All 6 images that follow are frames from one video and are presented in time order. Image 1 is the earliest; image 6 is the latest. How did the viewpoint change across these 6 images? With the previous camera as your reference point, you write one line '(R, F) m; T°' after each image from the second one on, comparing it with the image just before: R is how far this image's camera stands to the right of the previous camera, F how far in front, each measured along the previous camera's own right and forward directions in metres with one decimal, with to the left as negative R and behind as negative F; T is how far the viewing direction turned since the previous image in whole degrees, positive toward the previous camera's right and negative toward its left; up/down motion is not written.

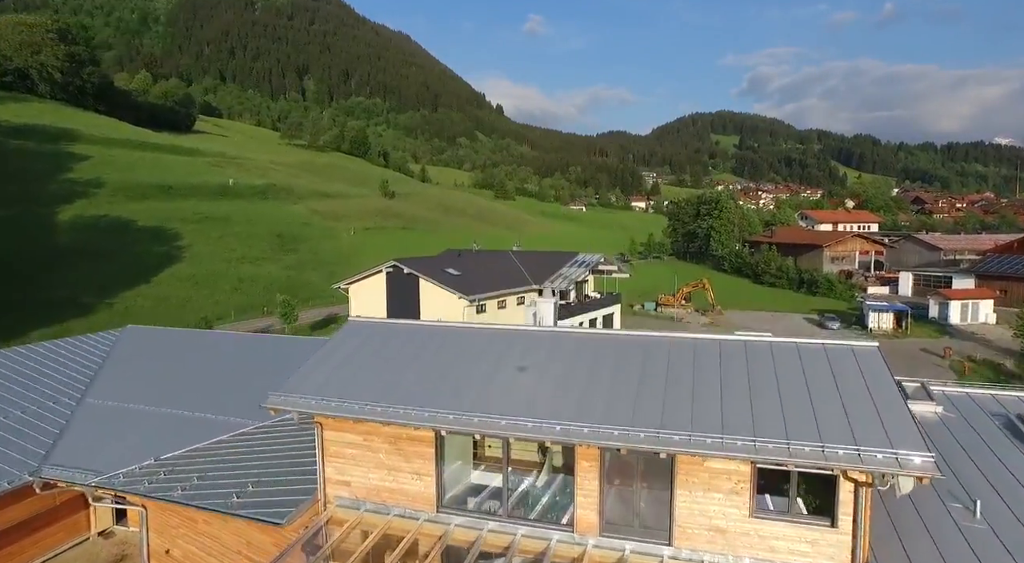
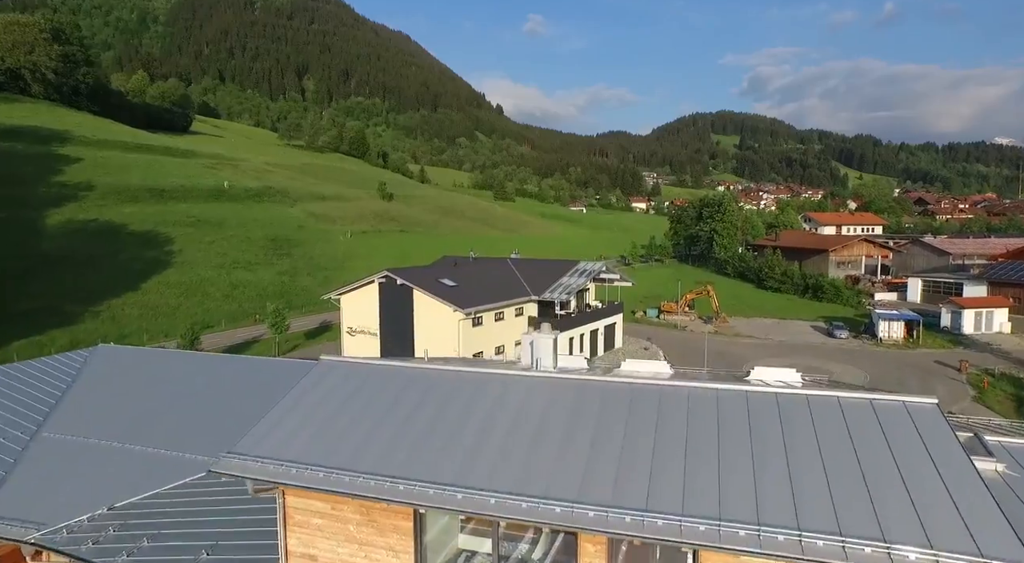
(+0.1, +1.3) m; 0°
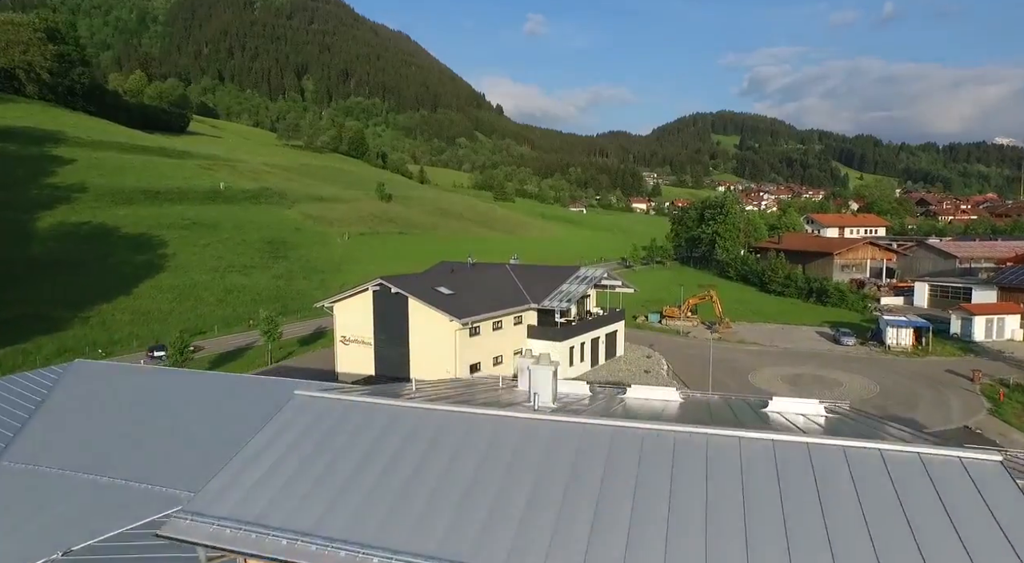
(+0.1, +1.0) m; 0°
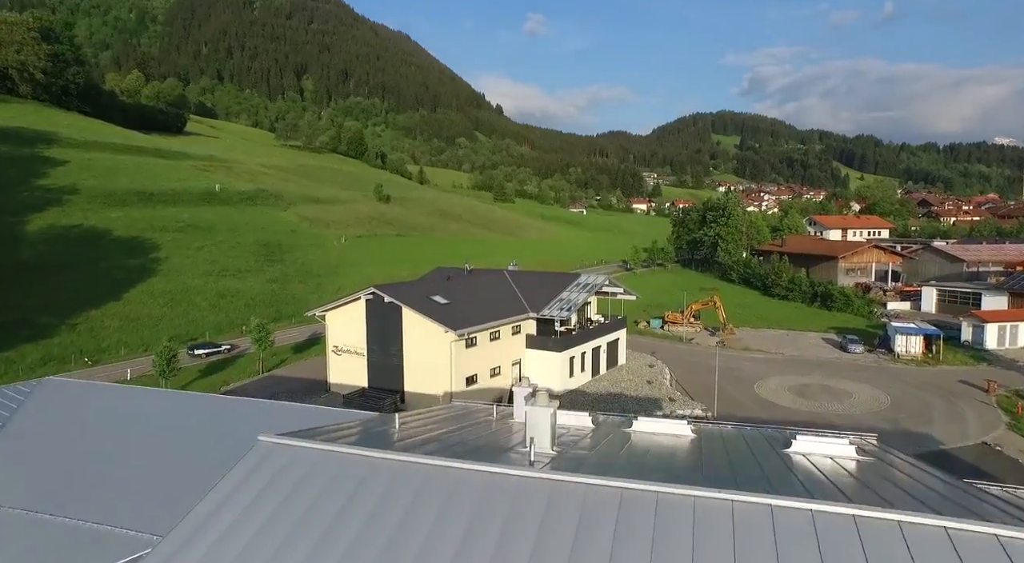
(+0.1, +1.1) m; 0°
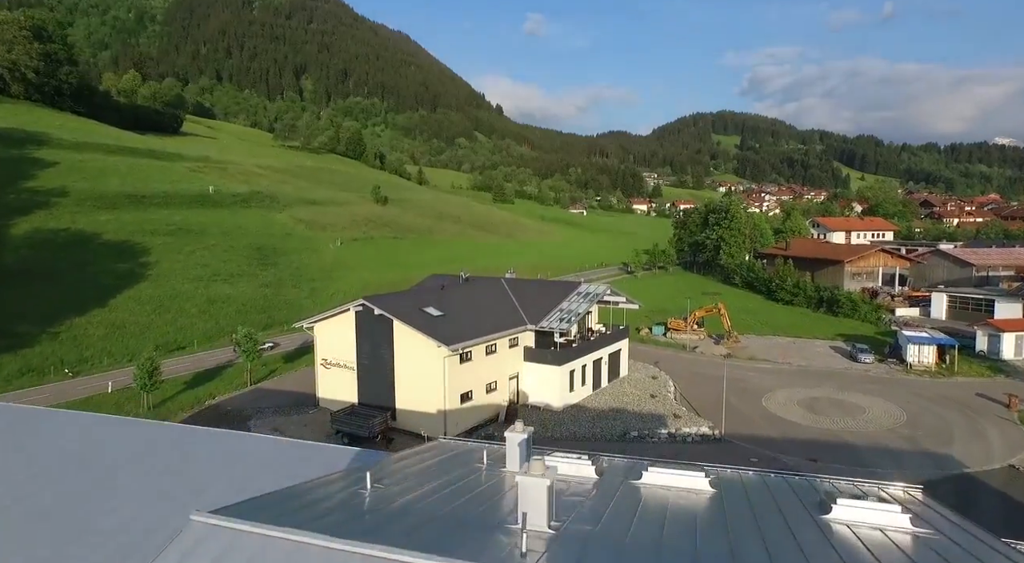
(+0.1, +1.4) m; 0°
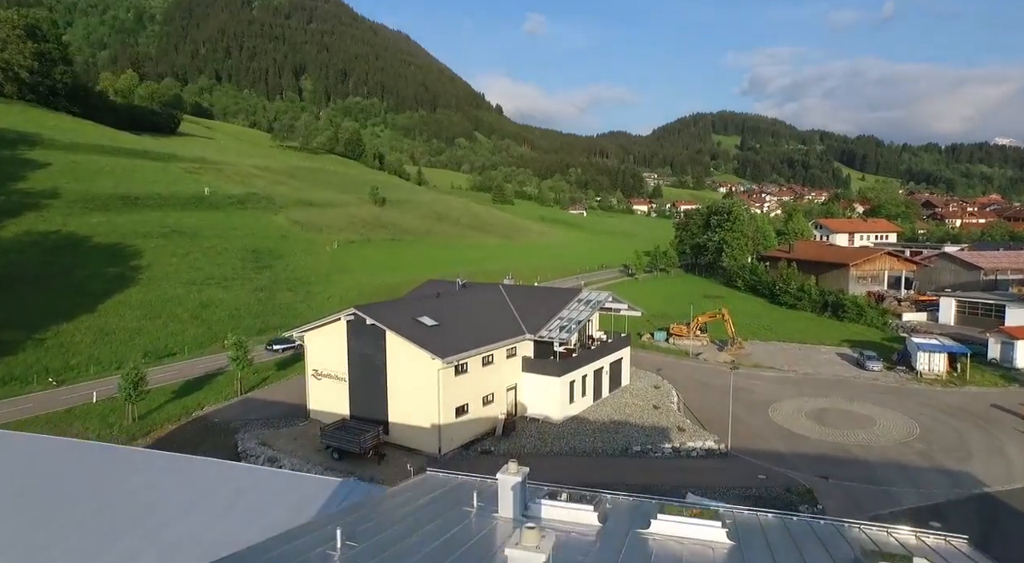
(+0.1, +1.1) m; 0°
